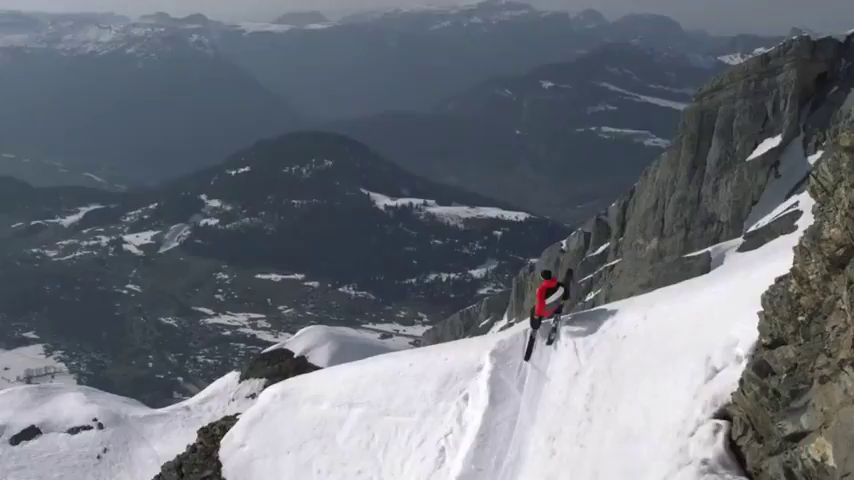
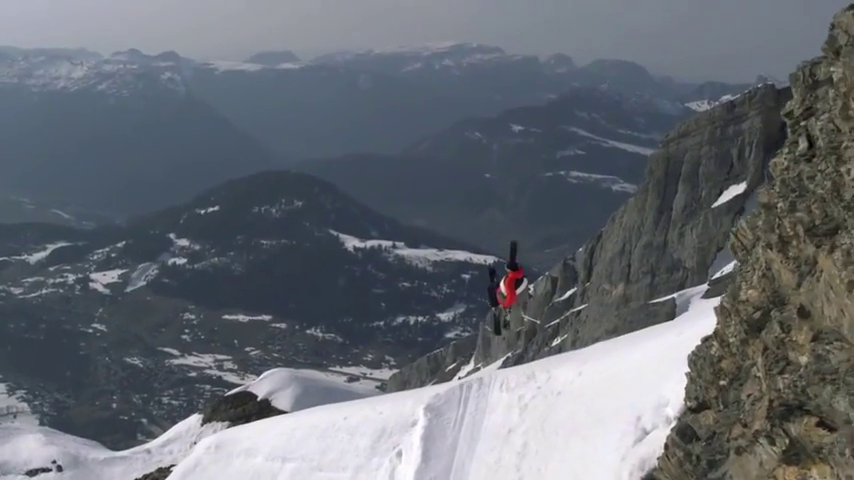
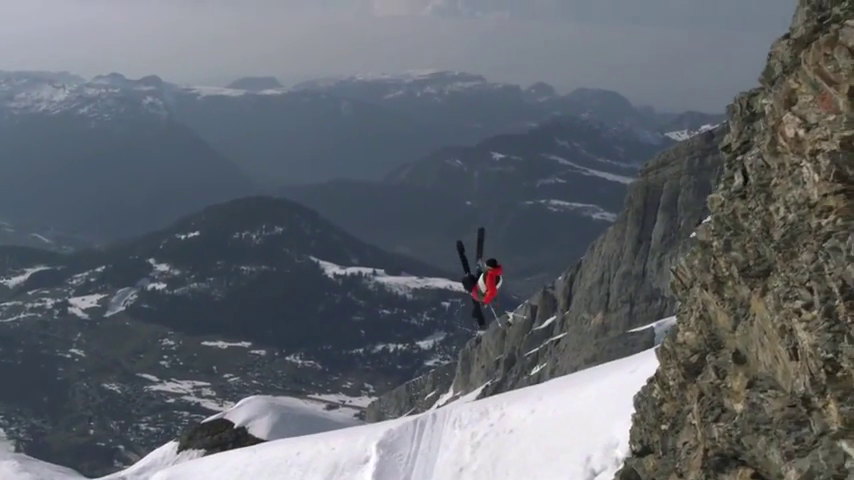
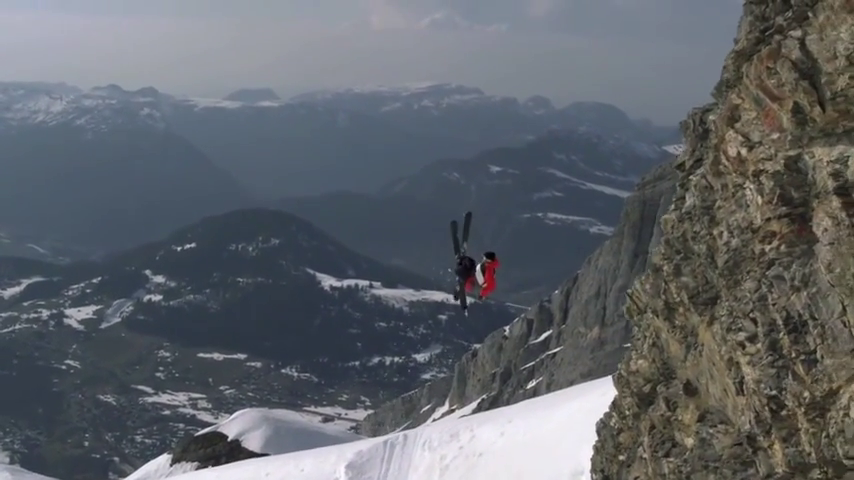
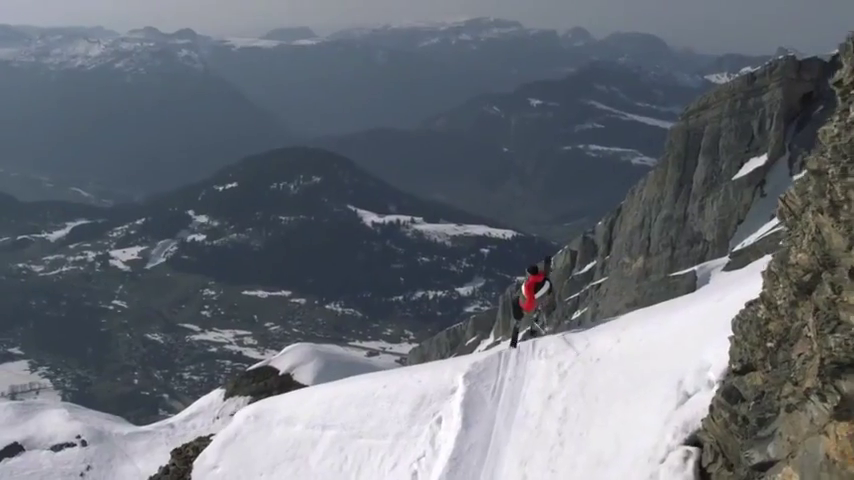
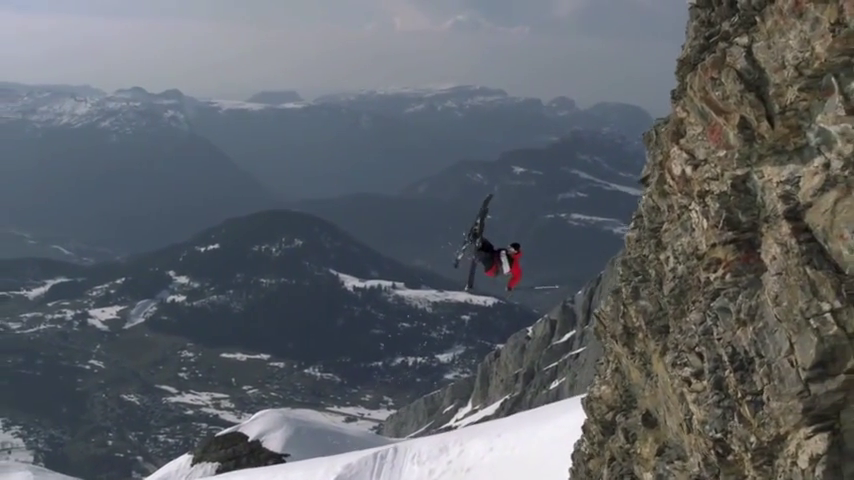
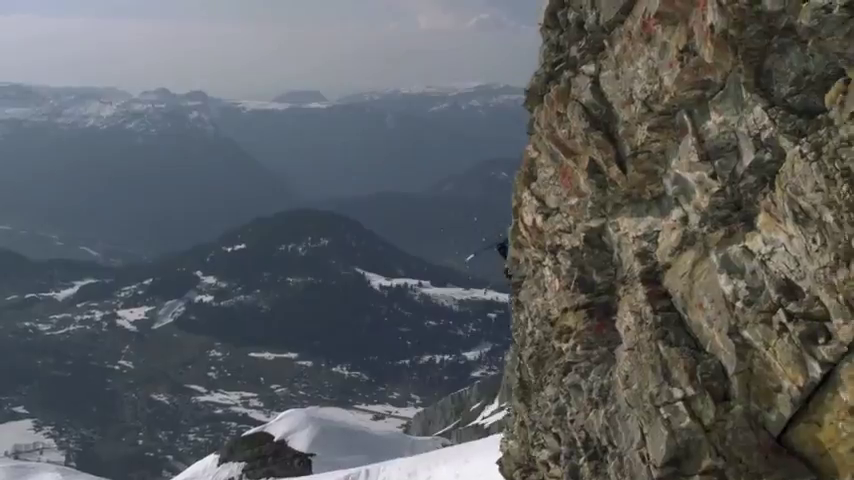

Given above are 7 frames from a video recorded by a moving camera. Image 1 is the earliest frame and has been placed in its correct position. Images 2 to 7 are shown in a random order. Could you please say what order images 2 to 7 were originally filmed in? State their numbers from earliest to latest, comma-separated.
5, 2, 3, 4, 6, 7
